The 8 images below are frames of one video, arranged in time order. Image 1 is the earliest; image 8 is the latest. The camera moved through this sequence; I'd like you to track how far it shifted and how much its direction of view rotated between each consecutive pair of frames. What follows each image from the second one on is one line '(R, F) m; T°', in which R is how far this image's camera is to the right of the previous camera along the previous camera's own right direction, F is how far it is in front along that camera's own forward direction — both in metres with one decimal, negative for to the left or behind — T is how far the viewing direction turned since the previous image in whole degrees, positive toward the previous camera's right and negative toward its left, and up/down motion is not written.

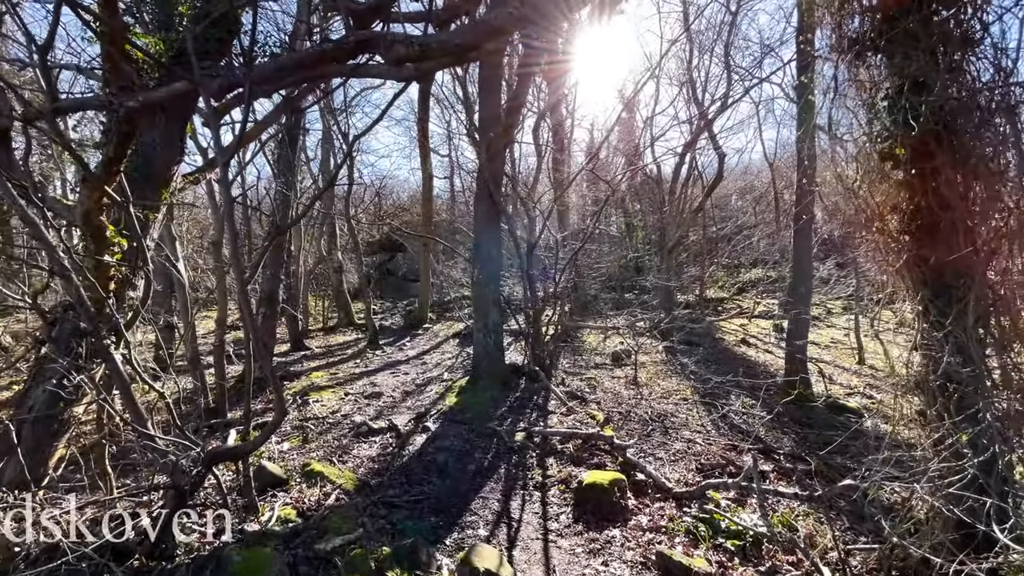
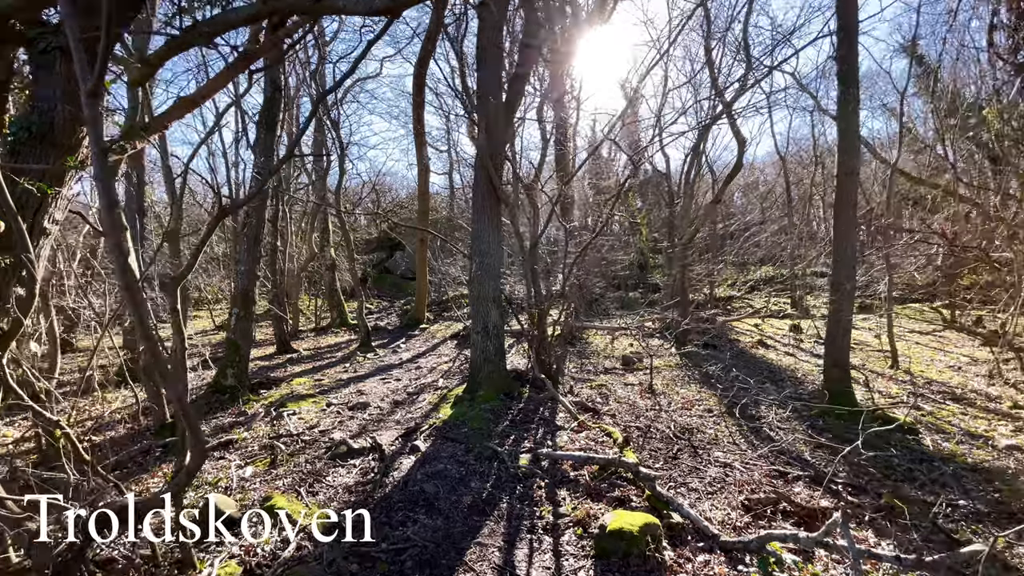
(0.0, +0.8) m; 0°
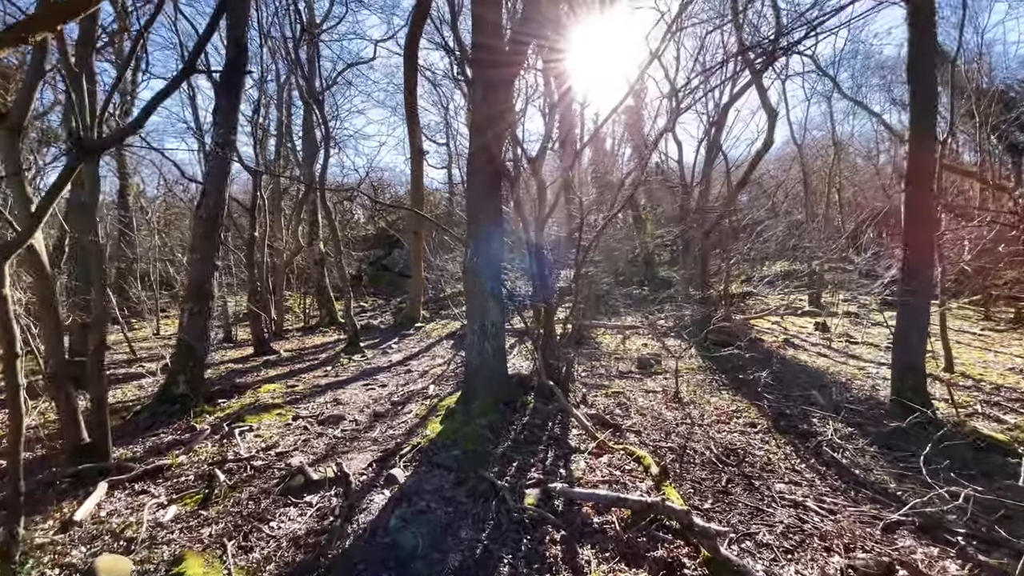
(0.0, +1.0) m; 0°
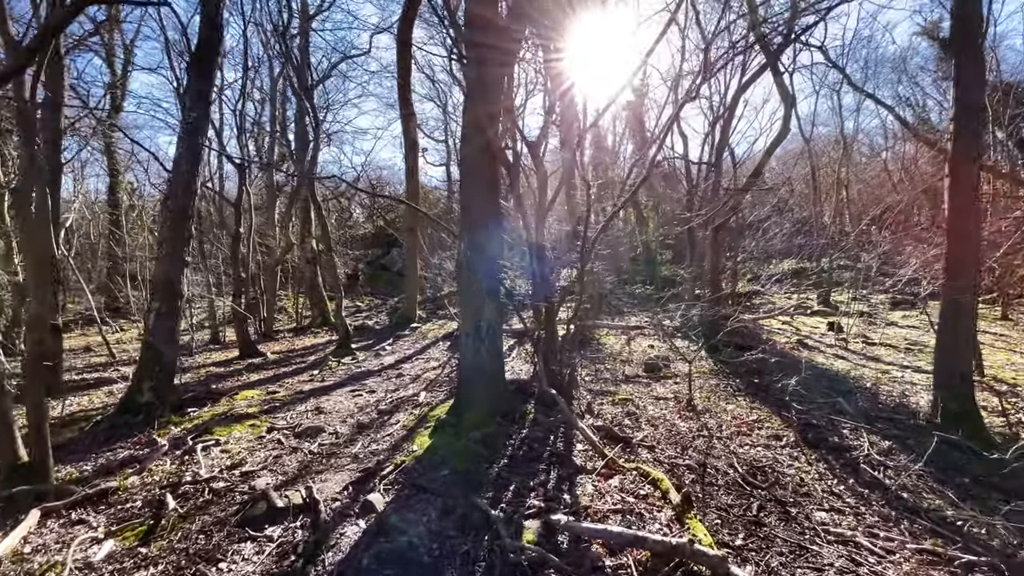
(0.0, +0.5) m; 0°
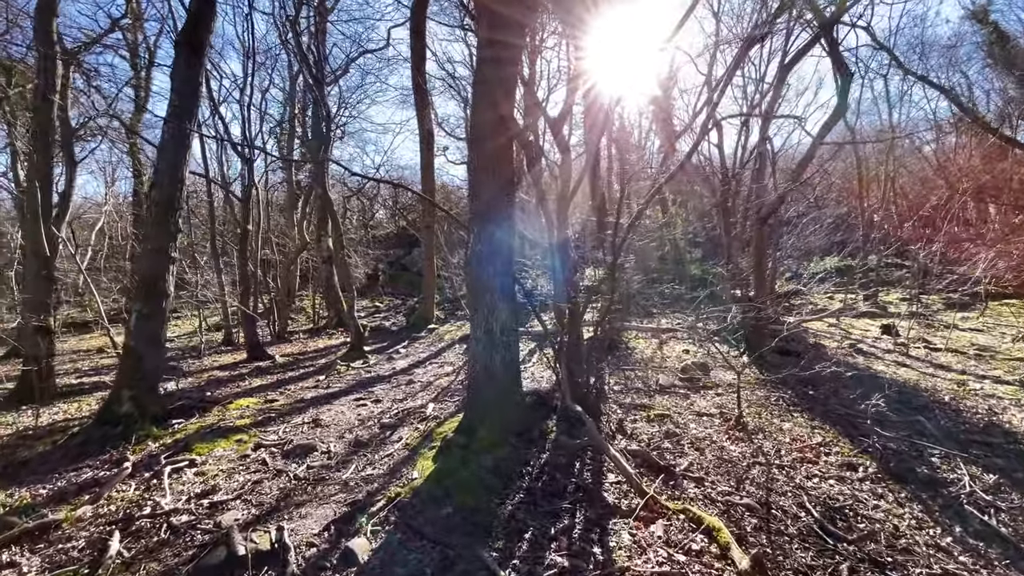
(0.0, +0.6) m; -3°
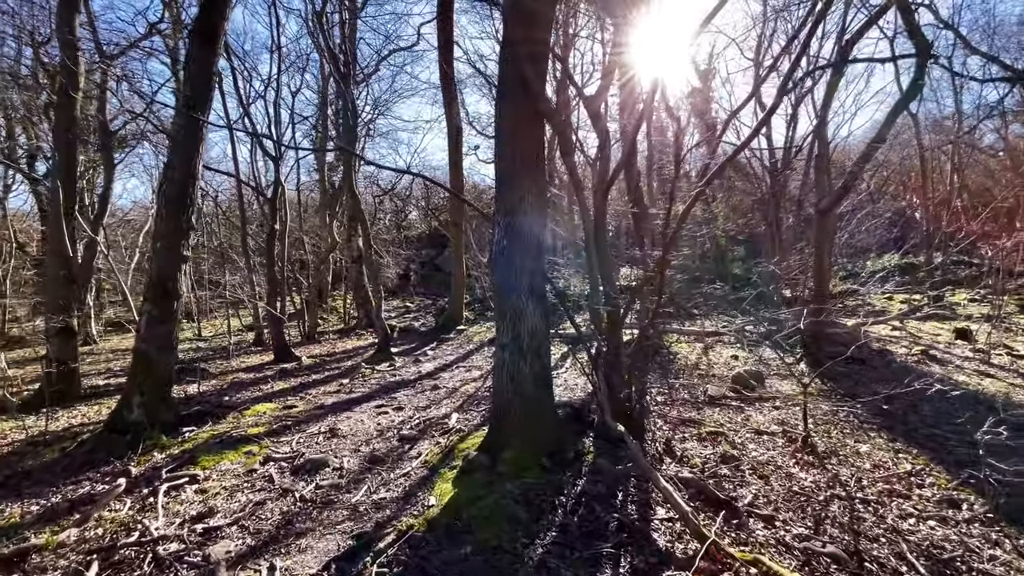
(0.0, +0.5) m; -4°
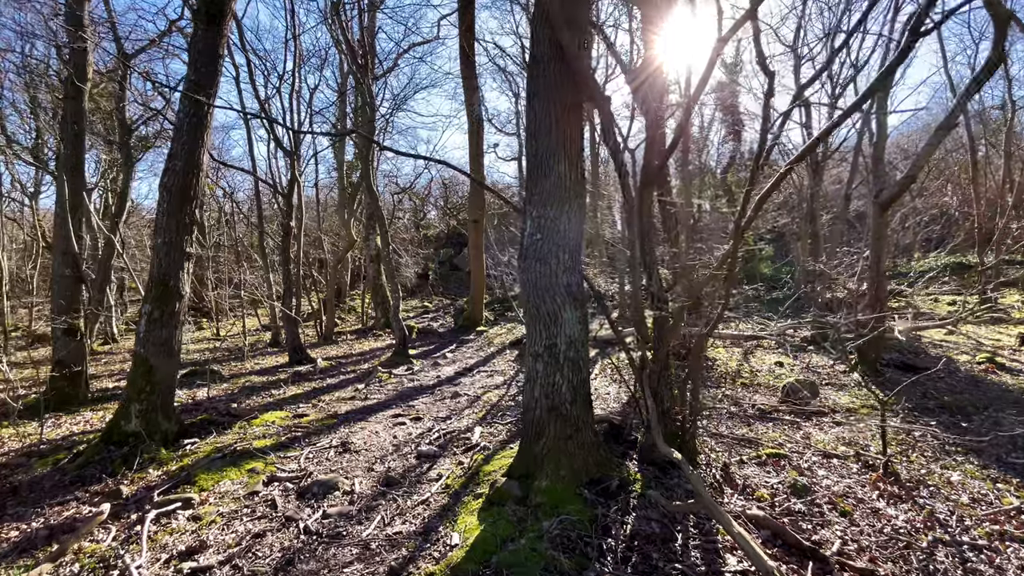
(-0.1, +0.5) m; -2°
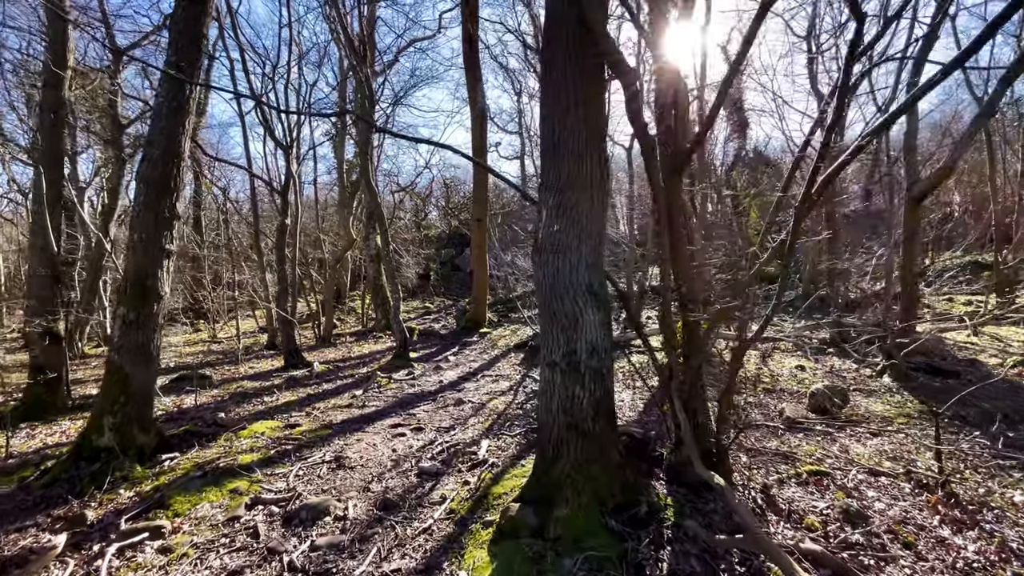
(-0.1, +0.4) m; 0°
